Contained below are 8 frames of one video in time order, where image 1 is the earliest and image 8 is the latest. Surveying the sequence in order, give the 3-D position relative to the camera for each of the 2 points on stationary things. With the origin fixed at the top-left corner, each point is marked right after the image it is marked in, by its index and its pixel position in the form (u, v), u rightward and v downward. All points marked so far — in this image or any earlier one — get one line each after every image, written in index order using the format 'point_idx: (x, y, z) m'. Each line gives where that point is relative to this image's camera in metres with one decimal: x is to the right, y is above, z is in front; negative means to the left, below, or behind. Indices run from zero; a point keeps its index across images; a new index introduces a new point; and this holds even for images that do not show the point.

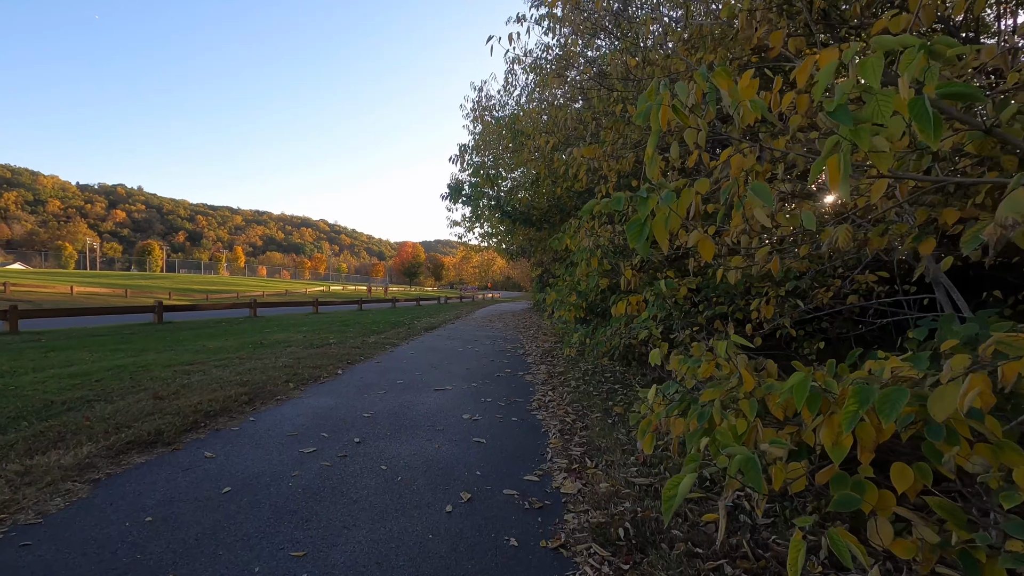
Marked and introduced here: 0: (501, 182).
0: (-0.2, +2.1, +10.8) m
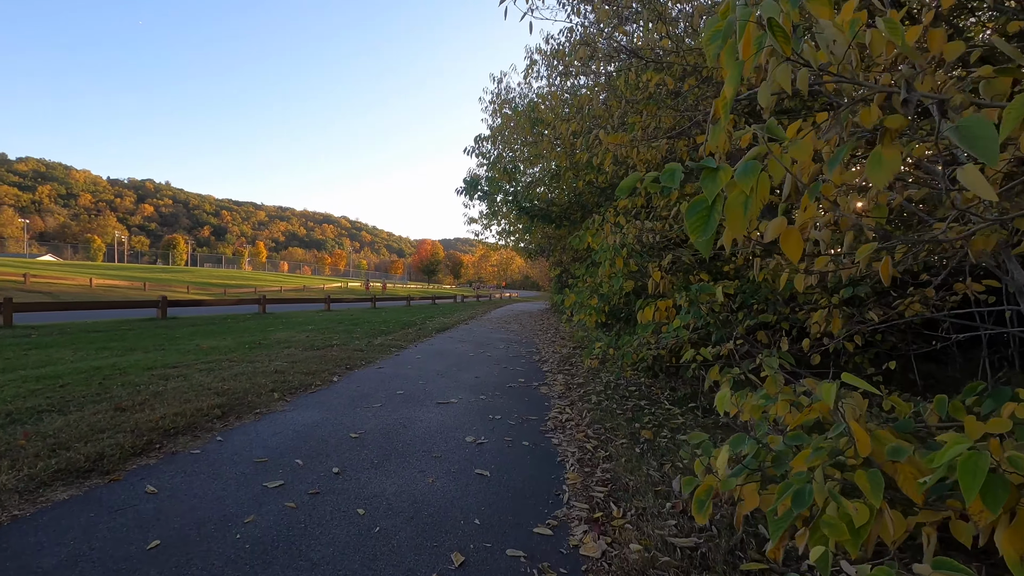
0: (+0.1, +2.1, +10.2) m
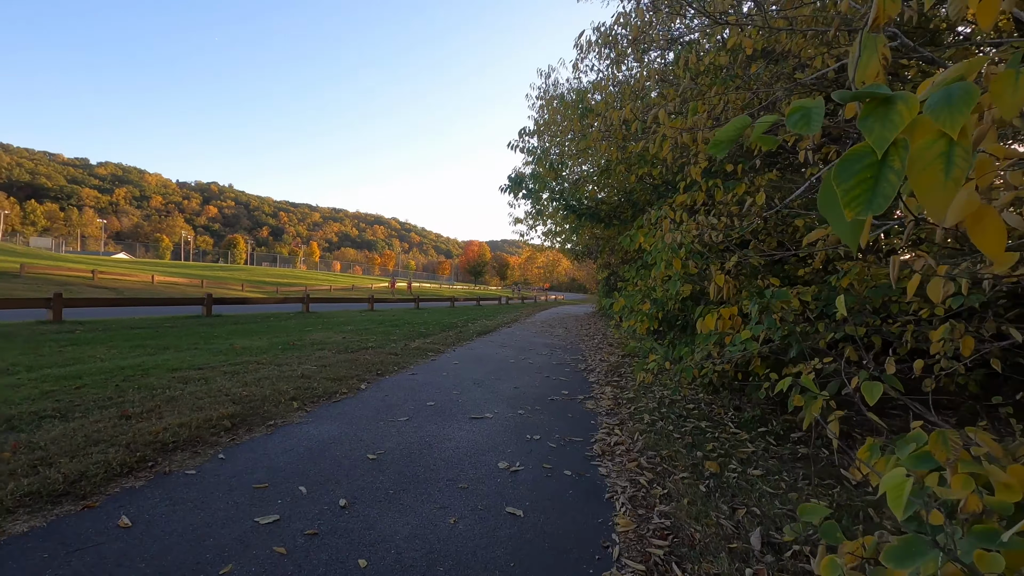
0: (+1.0, +2.1, +9.7) m
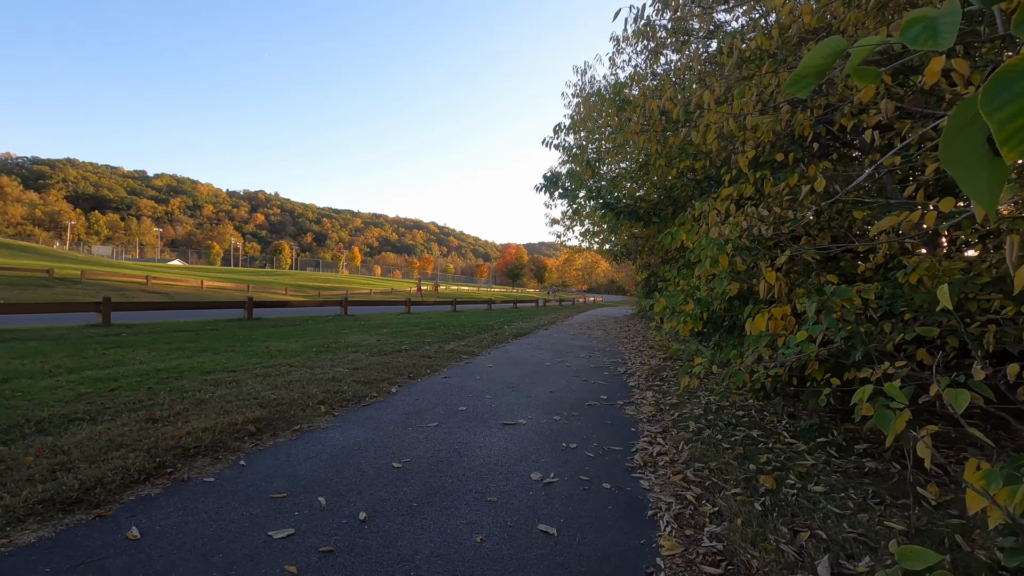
0: (+1.6, +2.1, +9.4) m
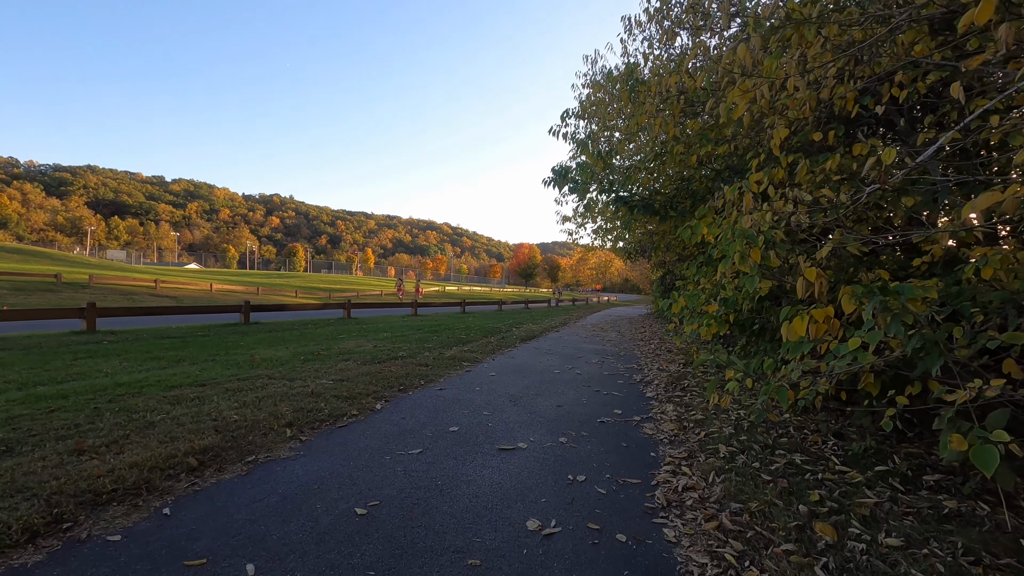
0: (+1.7, +2.1, +8.7) m
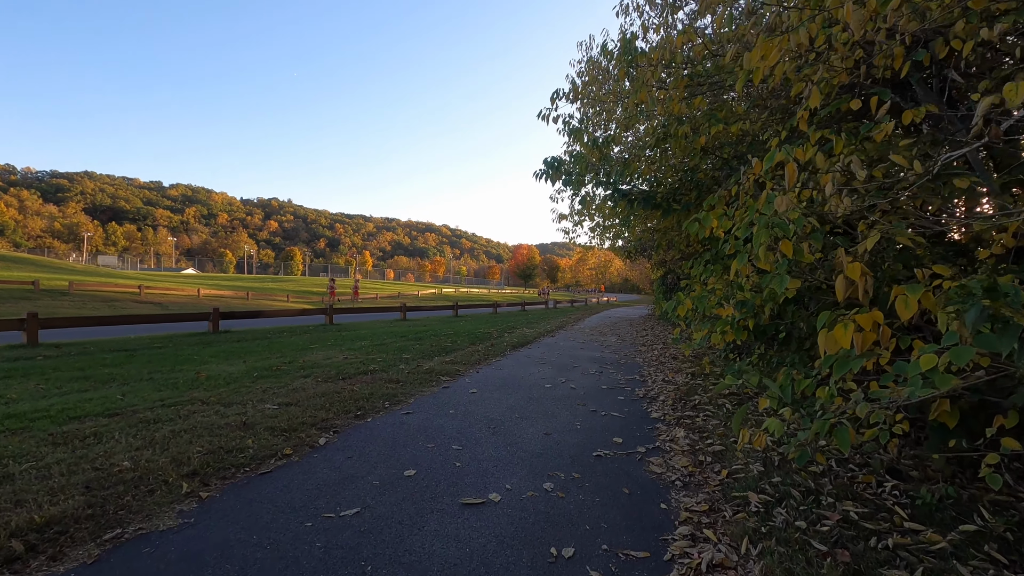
0: (+1.5, +2.1, +8.0) m
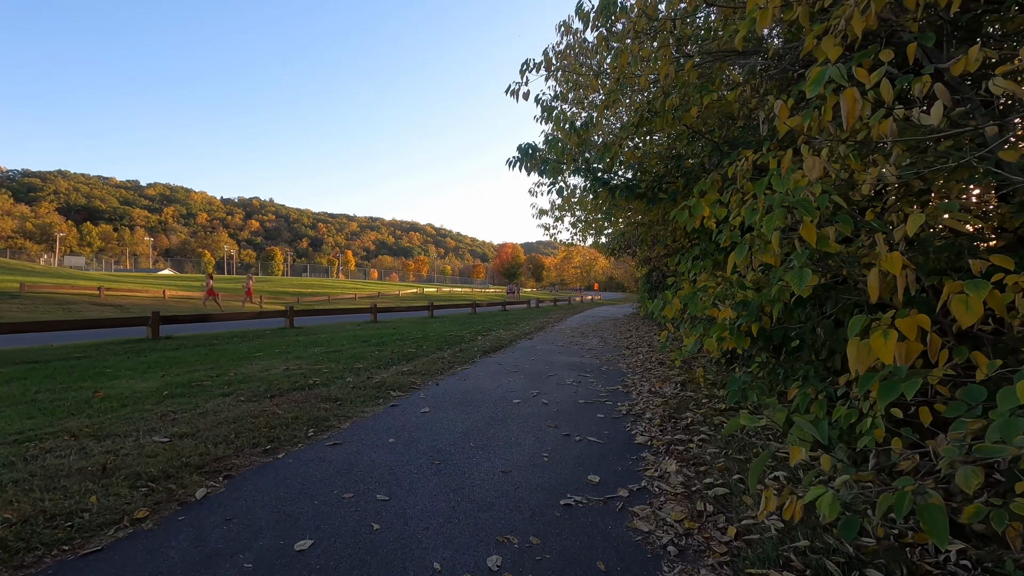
0: (+1.1, +2.1, +7.2) m
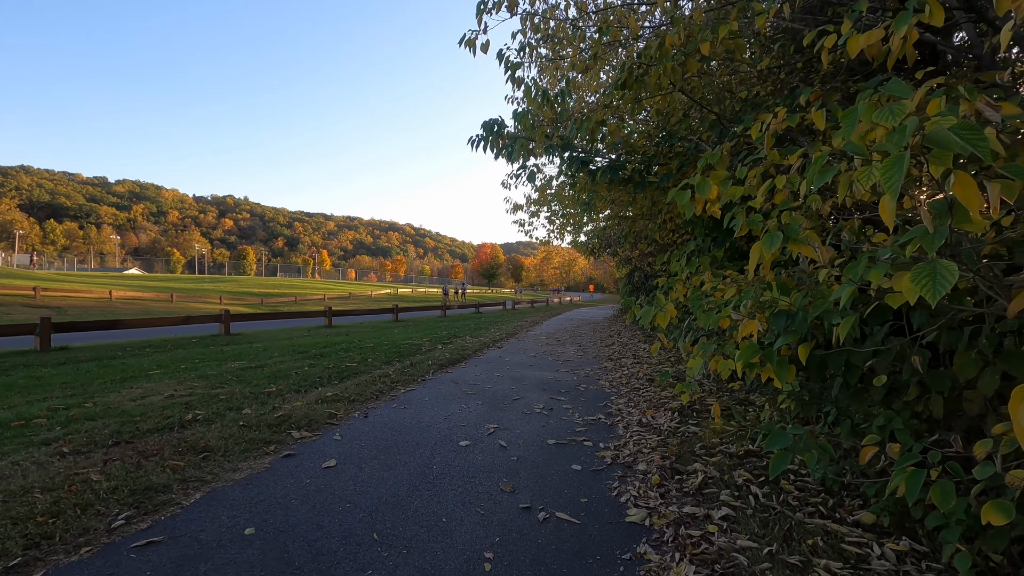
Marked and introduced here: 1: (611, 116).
0: (+0.6, +2.0, +6.0) m
1: (+1.0, +1.6, +5.1) m
